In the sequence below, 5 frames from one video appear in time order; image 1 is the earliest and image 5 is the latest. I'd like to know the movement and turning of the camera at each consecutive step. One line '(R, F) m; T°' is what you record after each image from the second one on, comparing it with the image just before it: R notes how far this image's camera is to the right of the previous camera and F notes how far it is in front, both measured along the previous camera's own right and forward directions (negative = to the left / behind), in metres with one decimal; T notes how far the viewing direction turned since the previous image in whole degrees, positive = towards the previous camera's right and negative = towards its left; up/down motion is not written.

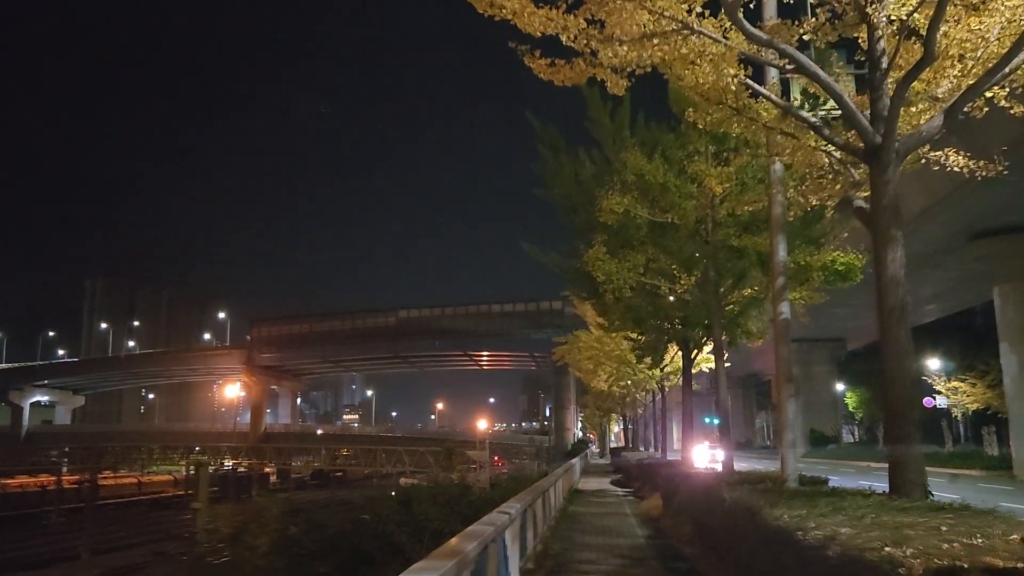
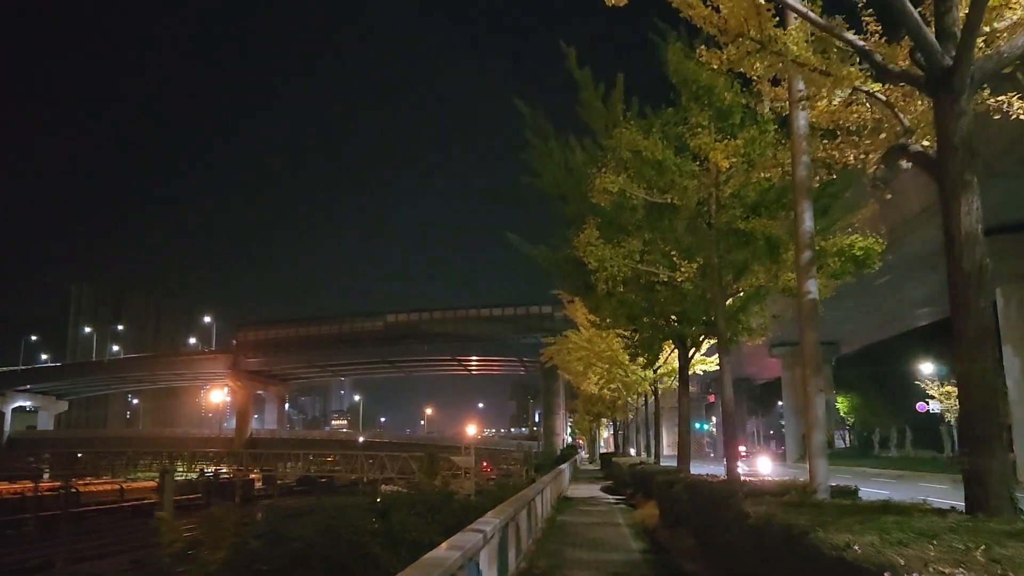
(+0.1, +1.0) m; +1°
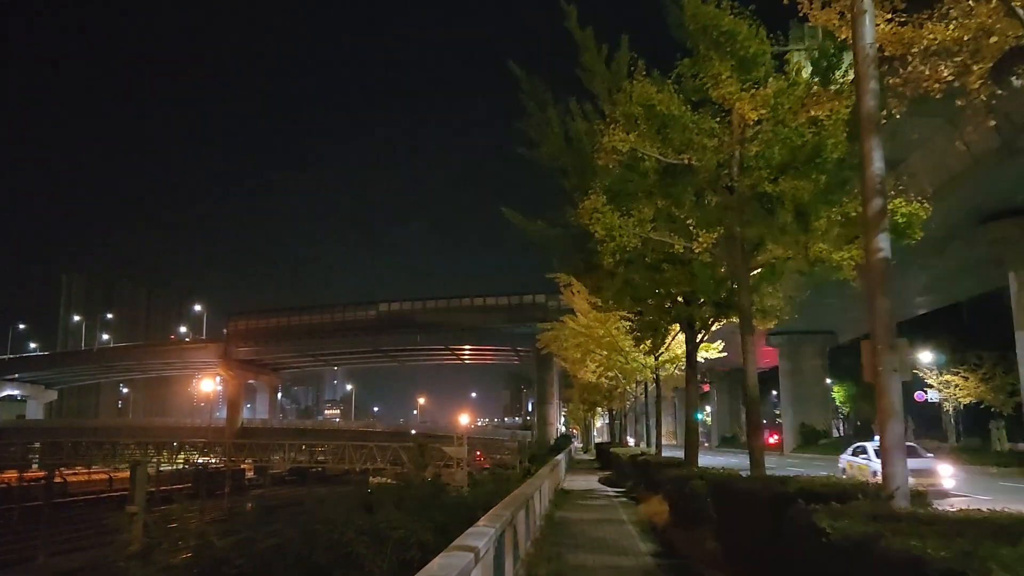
(0.0, +1.0) m; 0°
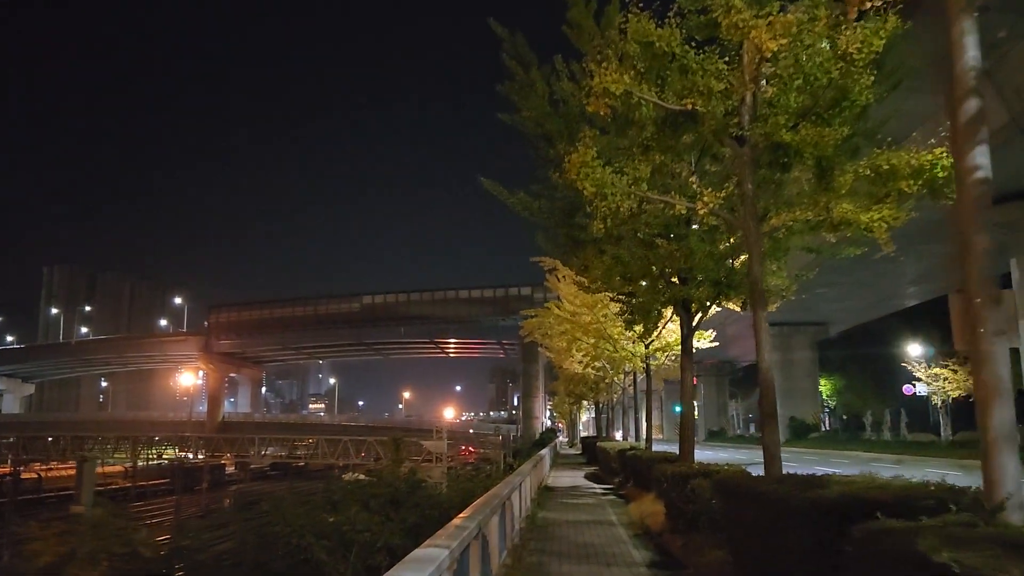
(+0.1, +1.2) m; +1°
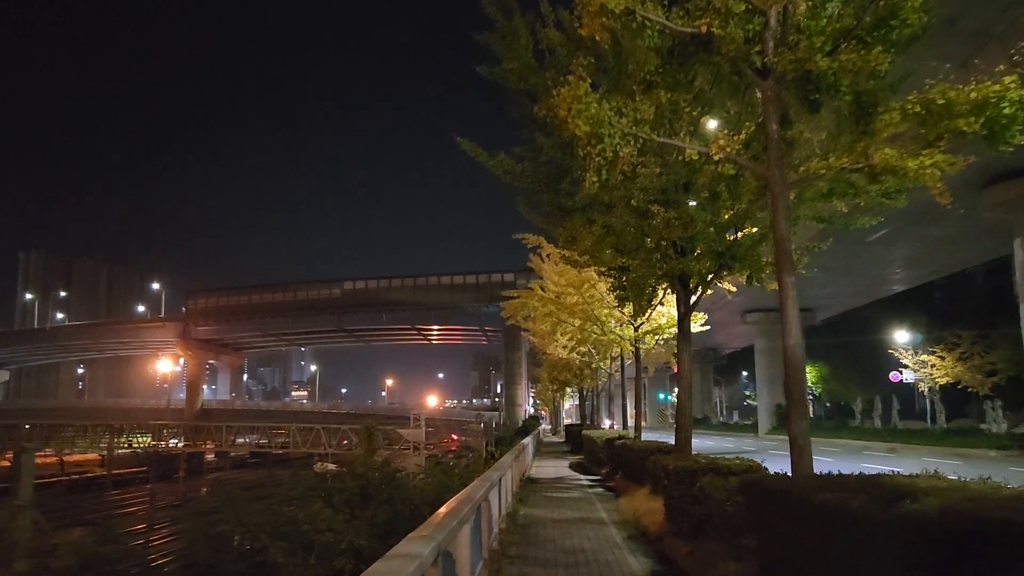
(0.0, +1.2) m; +1°
